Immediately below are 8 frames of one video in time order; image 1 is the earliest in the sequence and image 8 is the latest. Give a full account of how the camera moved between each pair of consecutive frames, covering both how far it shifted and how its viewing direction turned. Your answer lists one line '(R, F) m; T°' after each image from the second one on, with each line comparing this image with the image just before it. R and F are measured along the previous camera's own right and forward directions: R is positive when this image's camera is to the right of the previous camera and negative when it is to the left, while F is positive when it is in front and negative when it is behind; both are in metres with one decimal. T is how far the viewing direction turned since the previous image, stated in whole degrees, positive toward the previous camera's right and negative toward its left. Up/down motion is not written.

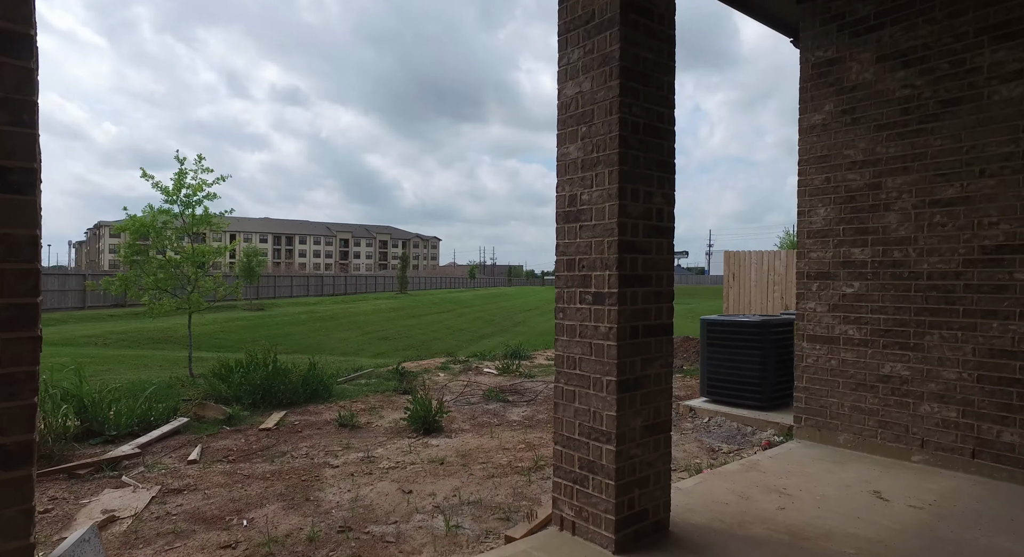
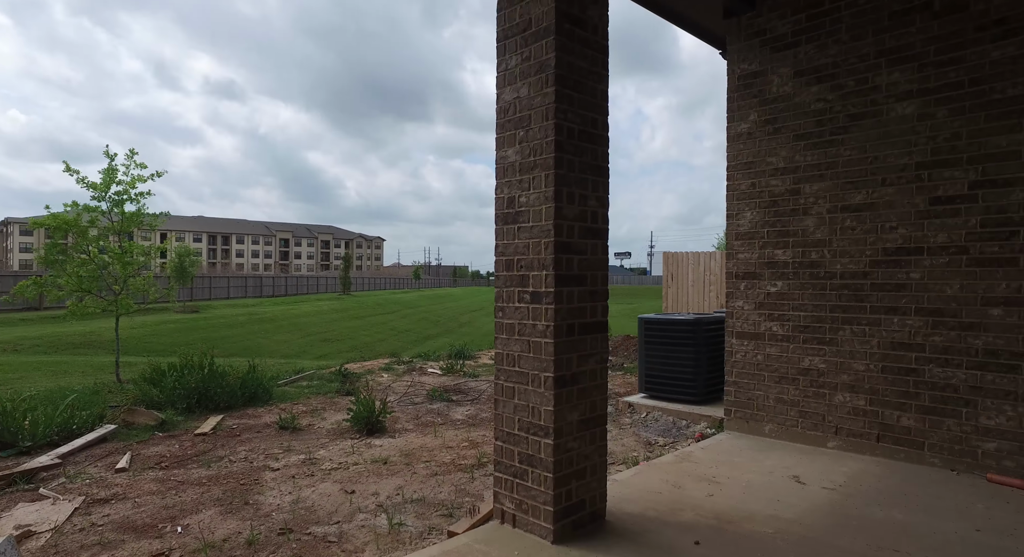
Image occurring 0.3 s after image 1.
(0.0, -0.1) m; +5°
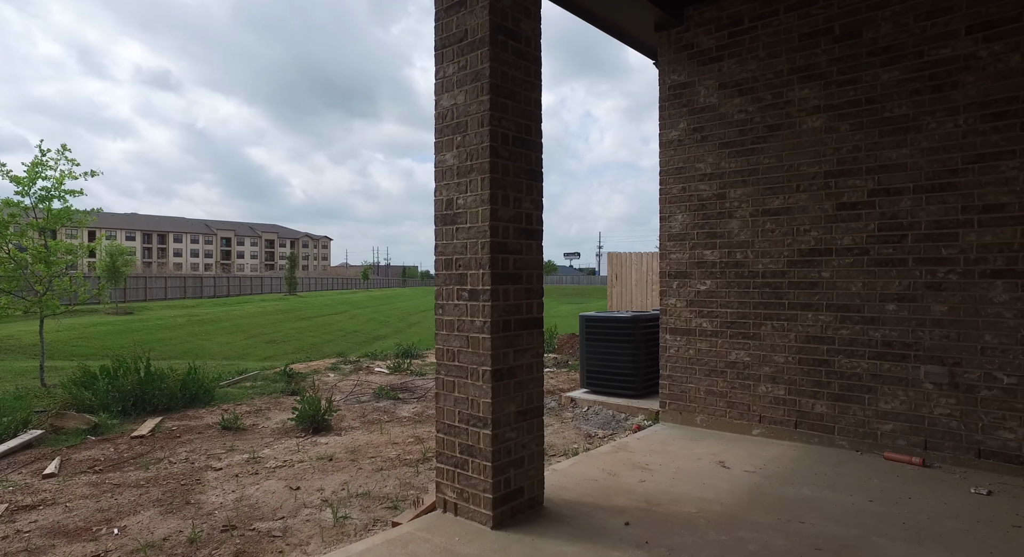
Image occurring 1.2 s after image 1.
(+0.1, -0.2) m; +5°
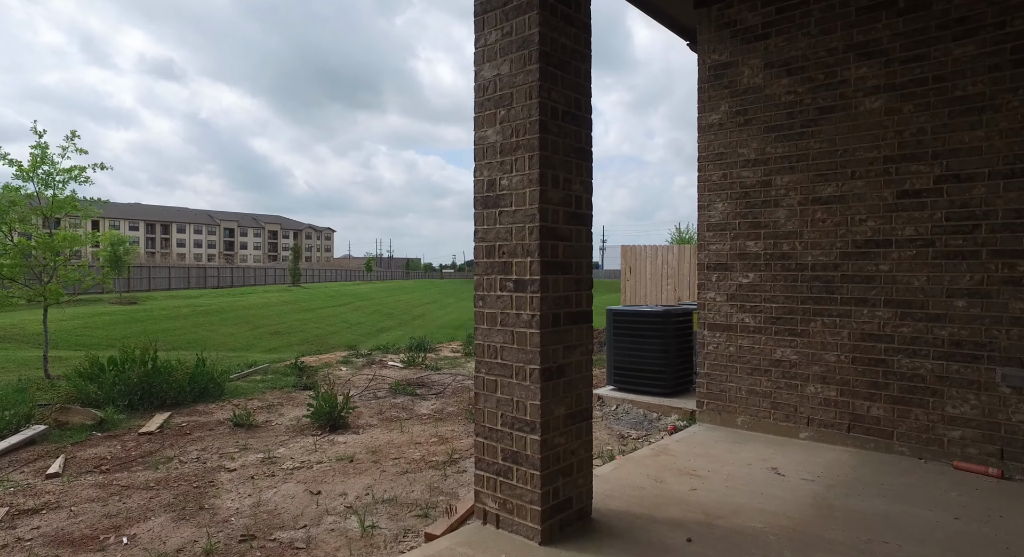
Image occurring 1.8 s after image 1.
(-0.3, +0.3) m; 0°
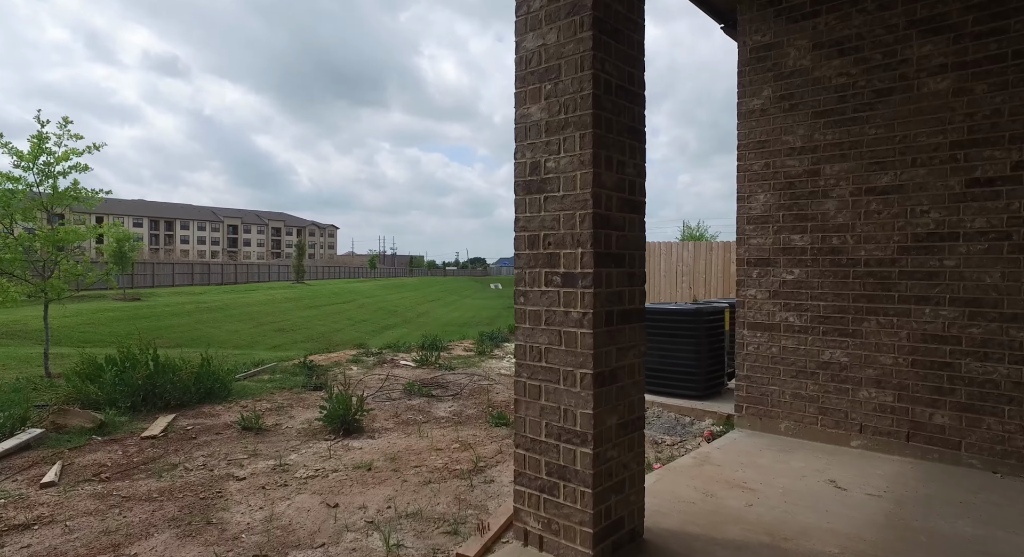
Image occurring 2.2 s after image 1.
(-0.2, +0.4) m; 0°
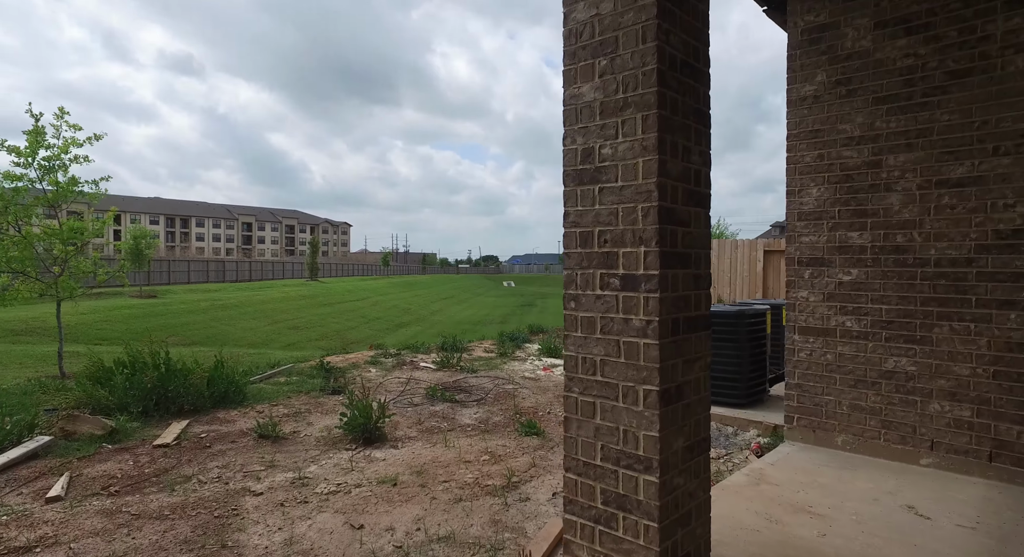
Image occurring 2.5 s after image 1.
(-0.2, +0.3) m; -1°
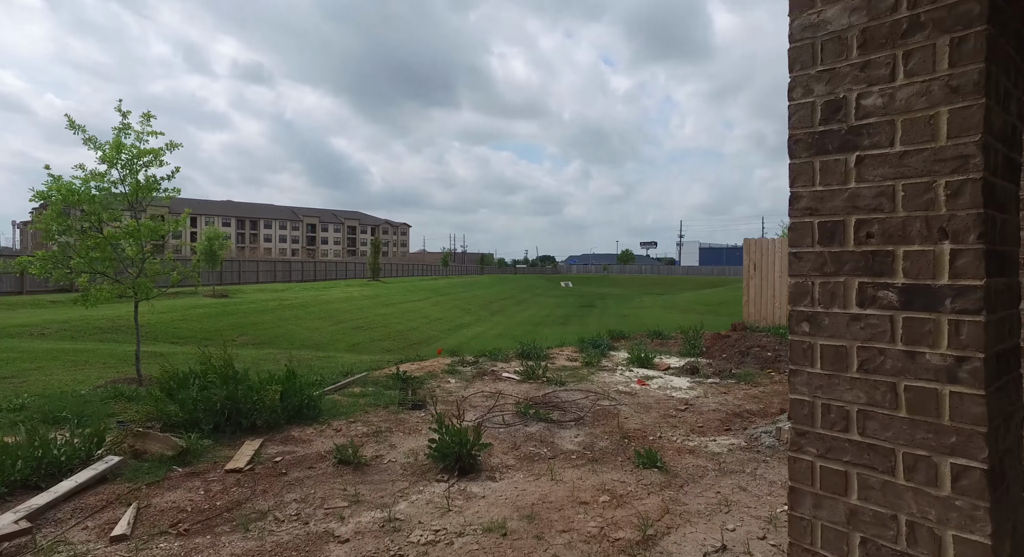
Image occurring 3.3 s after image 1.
(-0.5, +0.8) m; -5°
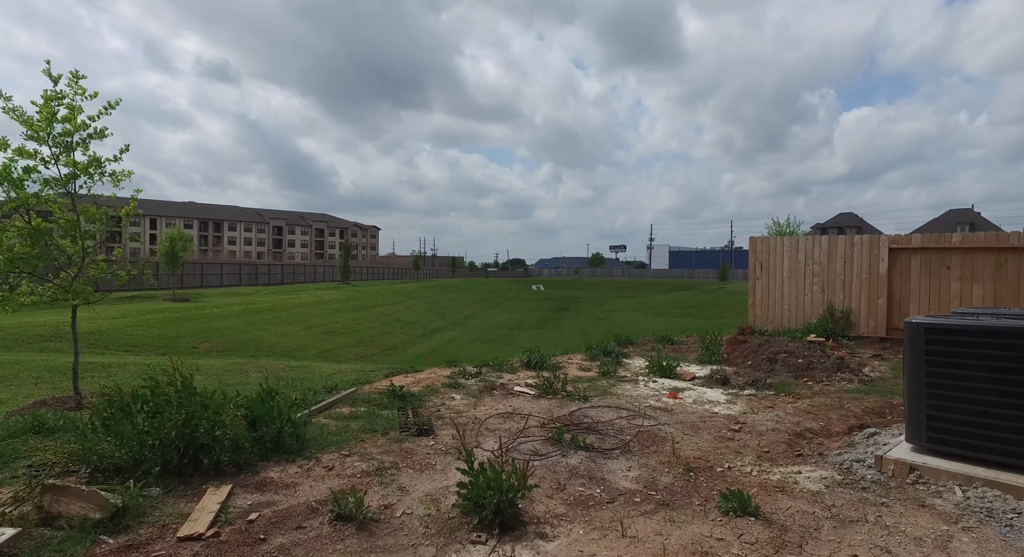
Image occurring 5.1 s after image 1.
(-0.5, +1.1) m; +3°
